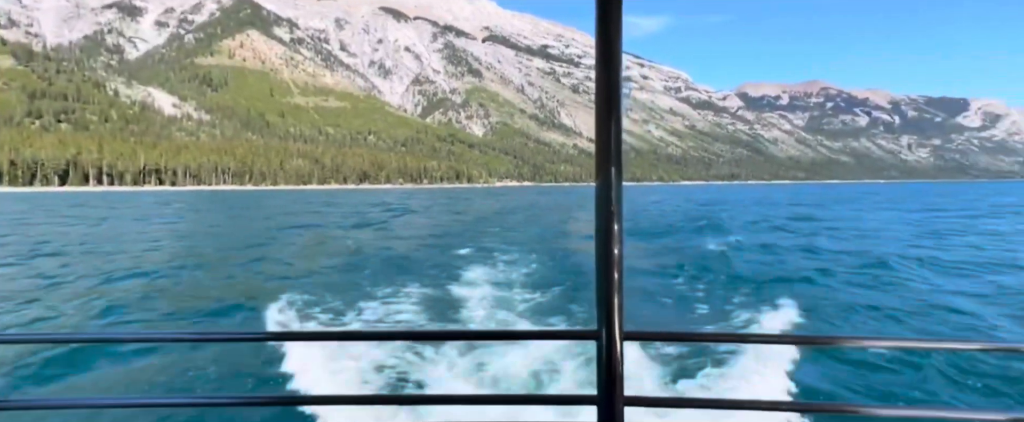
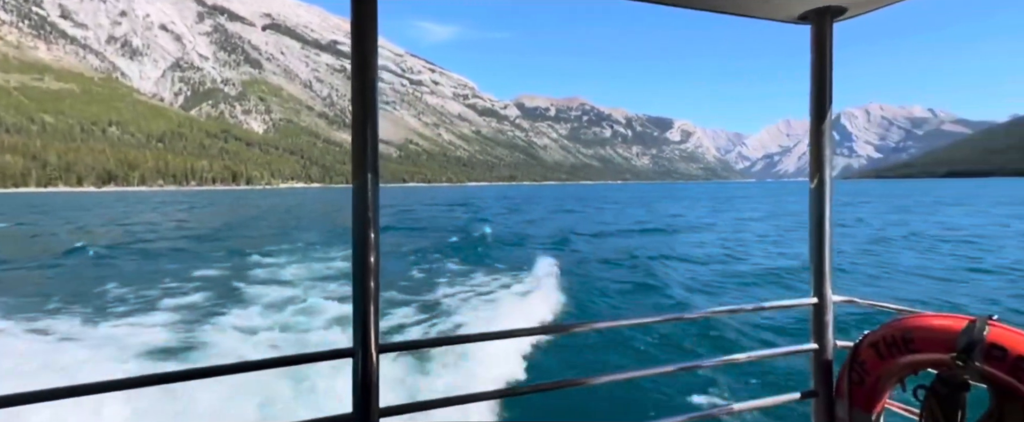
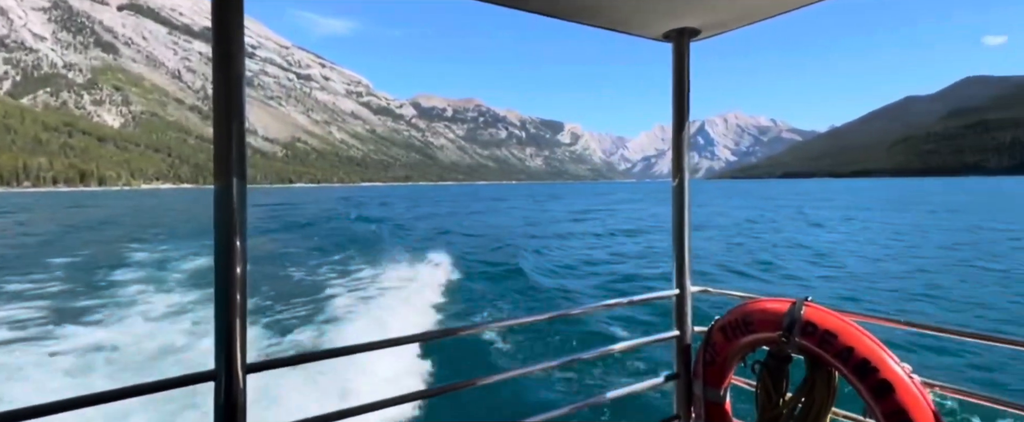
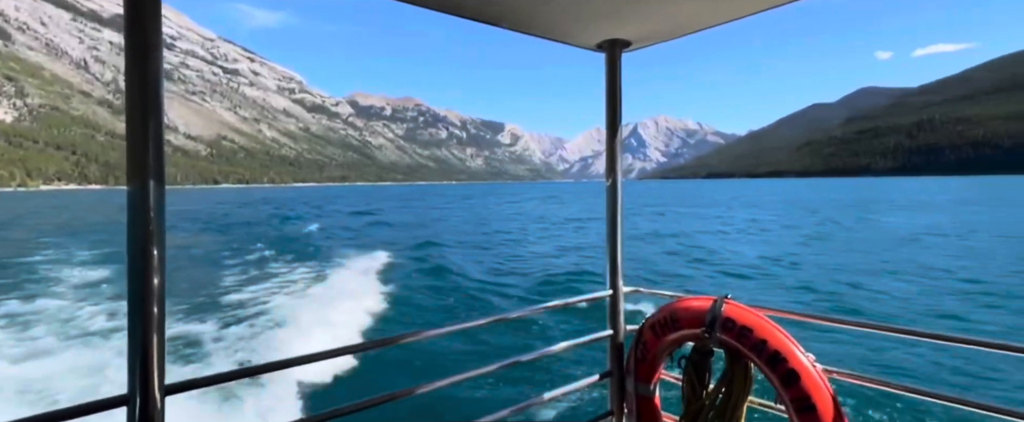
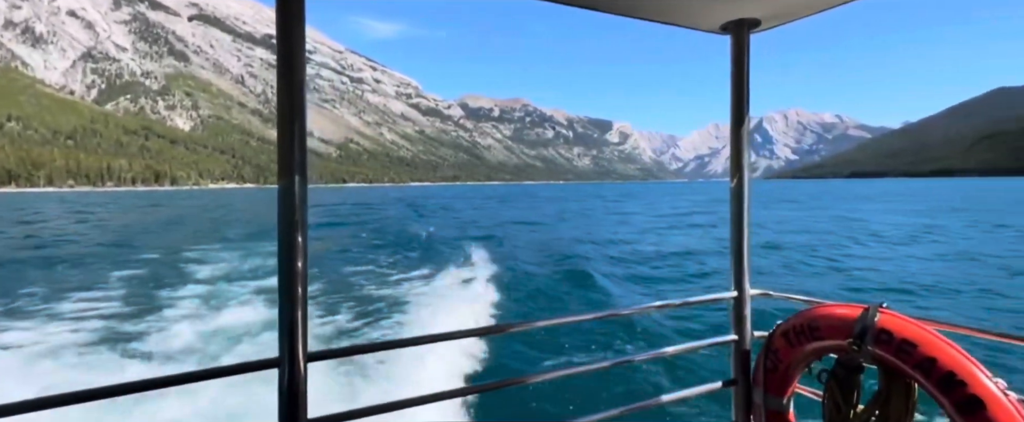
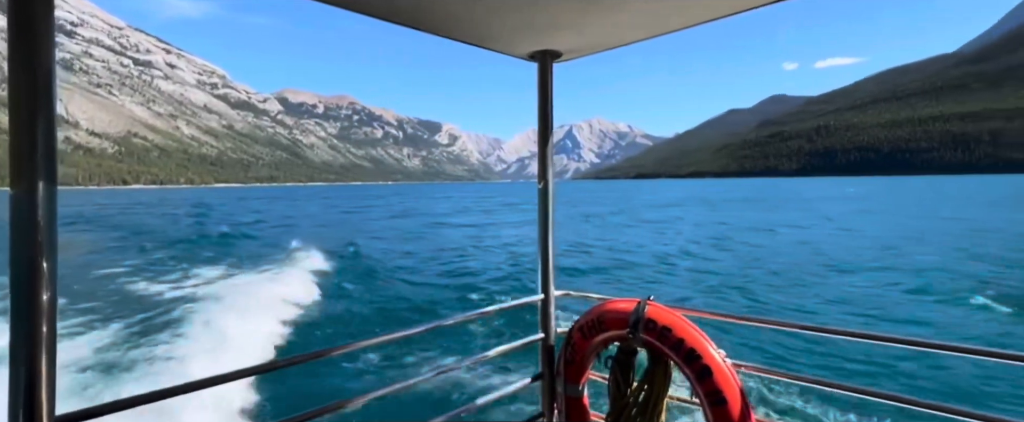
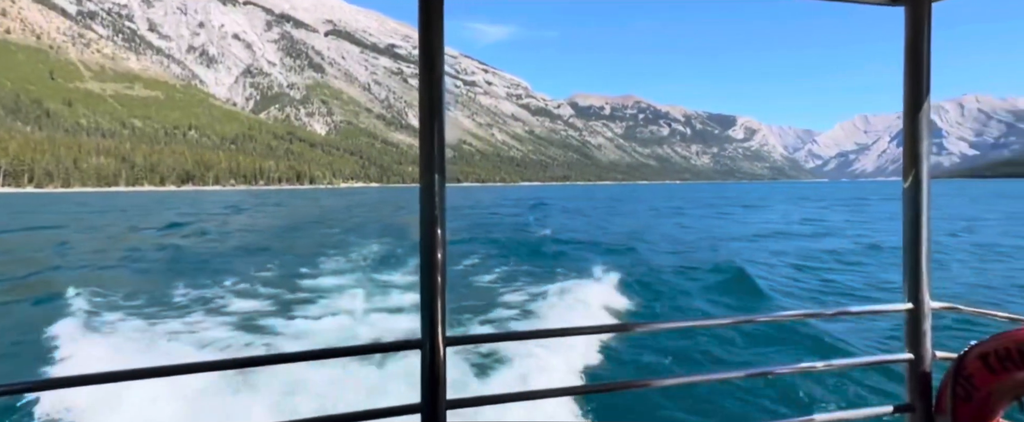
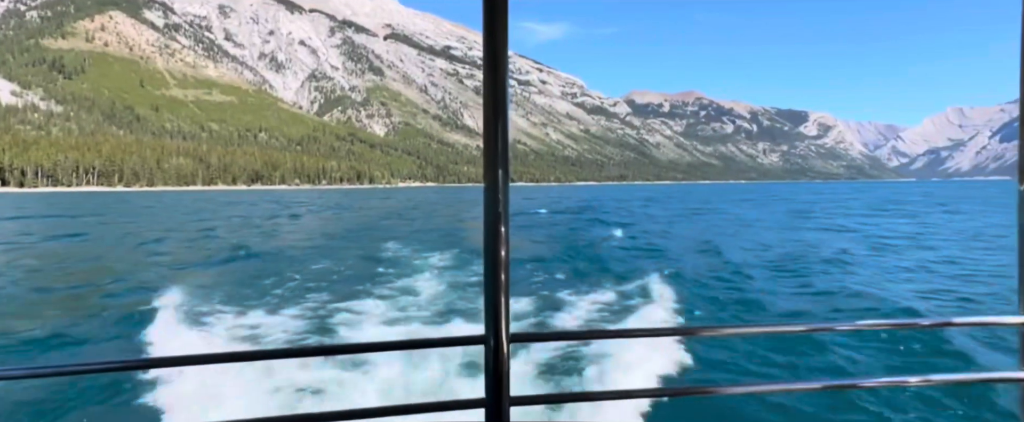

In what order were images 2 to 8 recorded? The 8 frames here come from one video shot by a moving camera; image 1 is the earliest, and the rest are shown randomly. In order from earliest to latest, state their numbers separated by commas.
8, 7, 2, 5, 3, 4, 6
